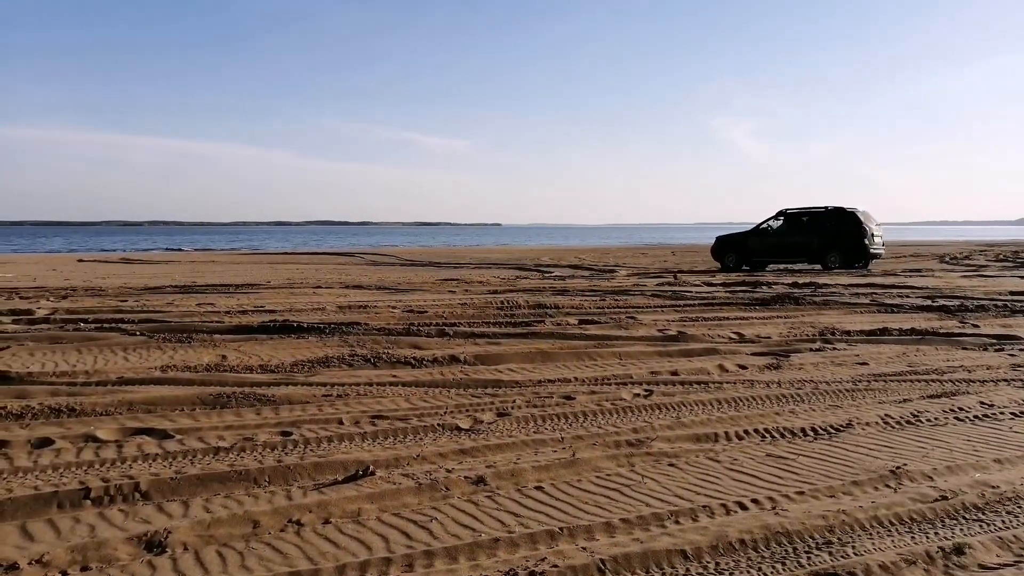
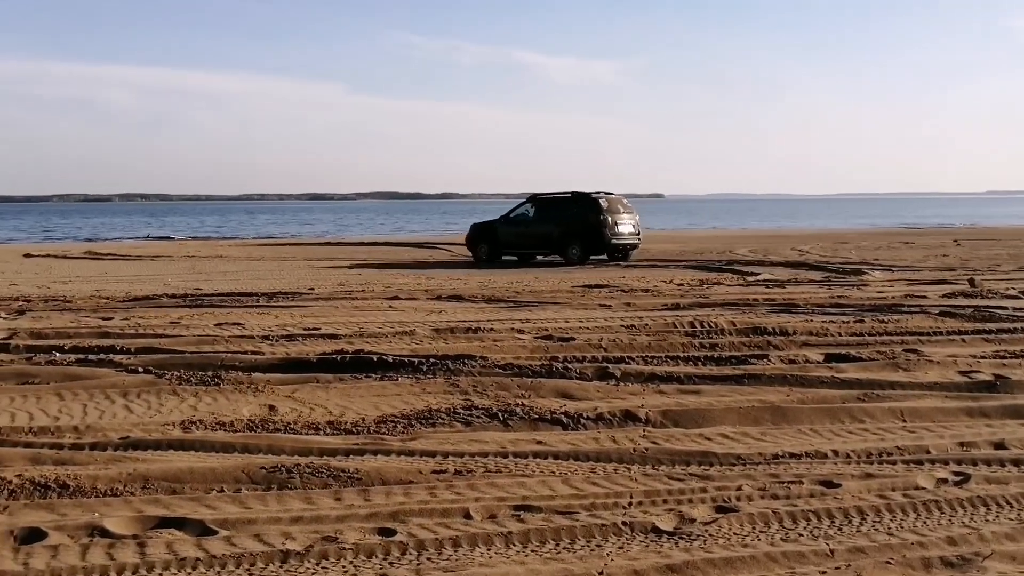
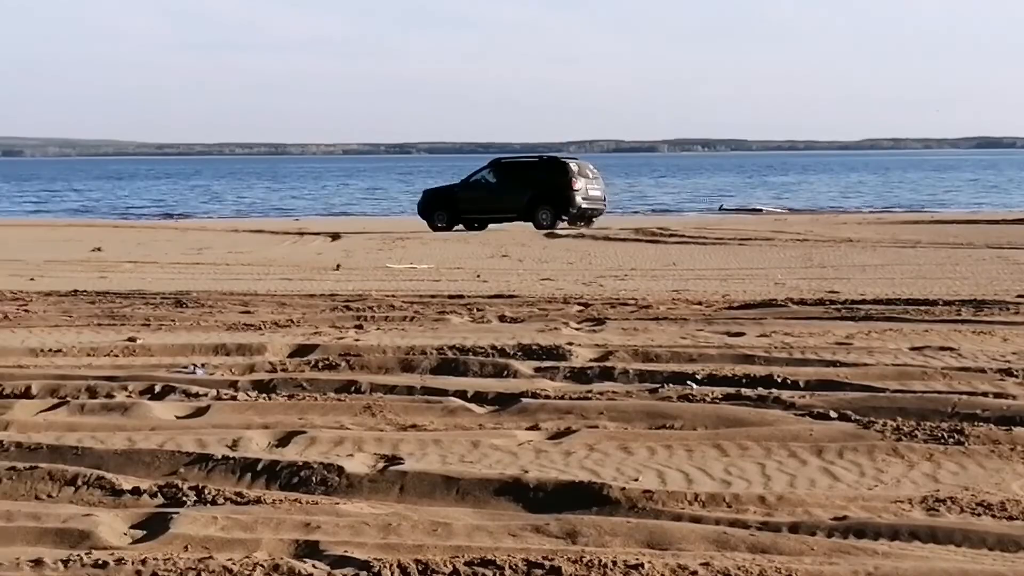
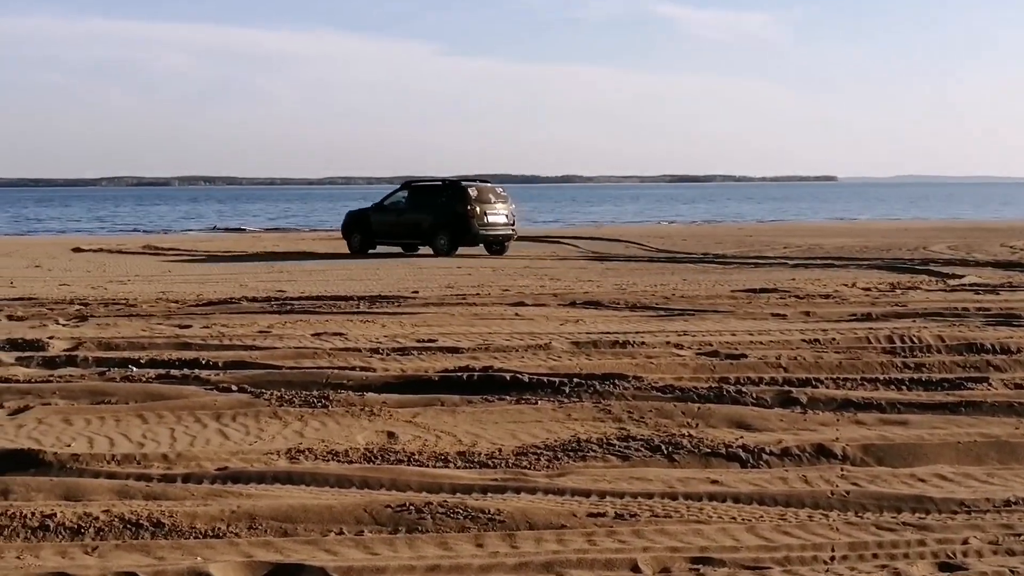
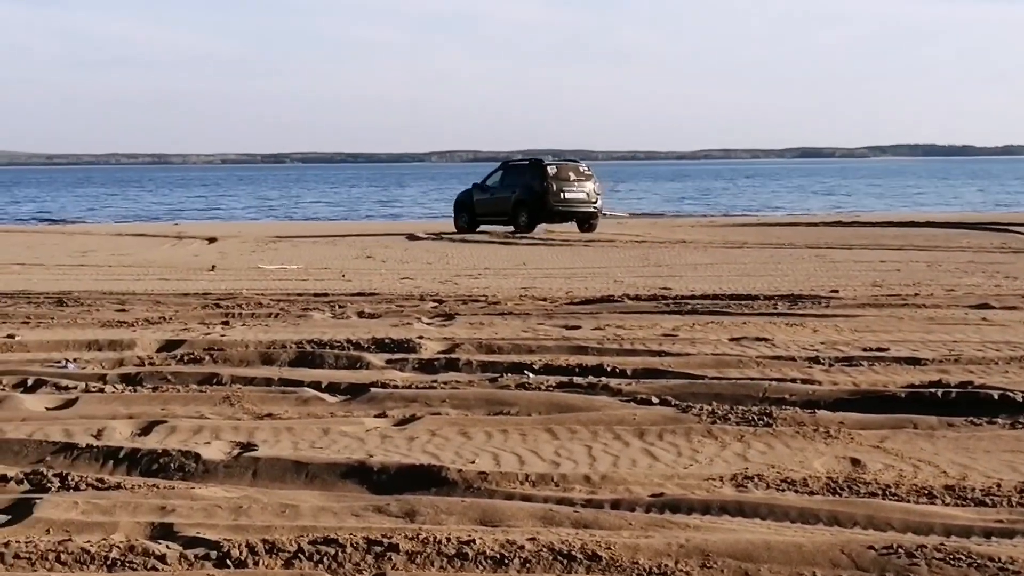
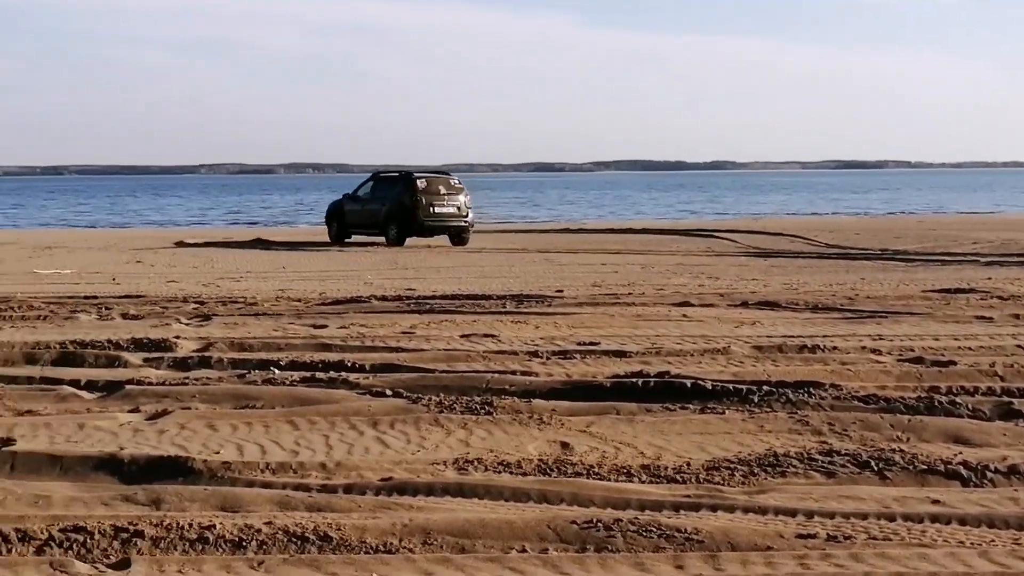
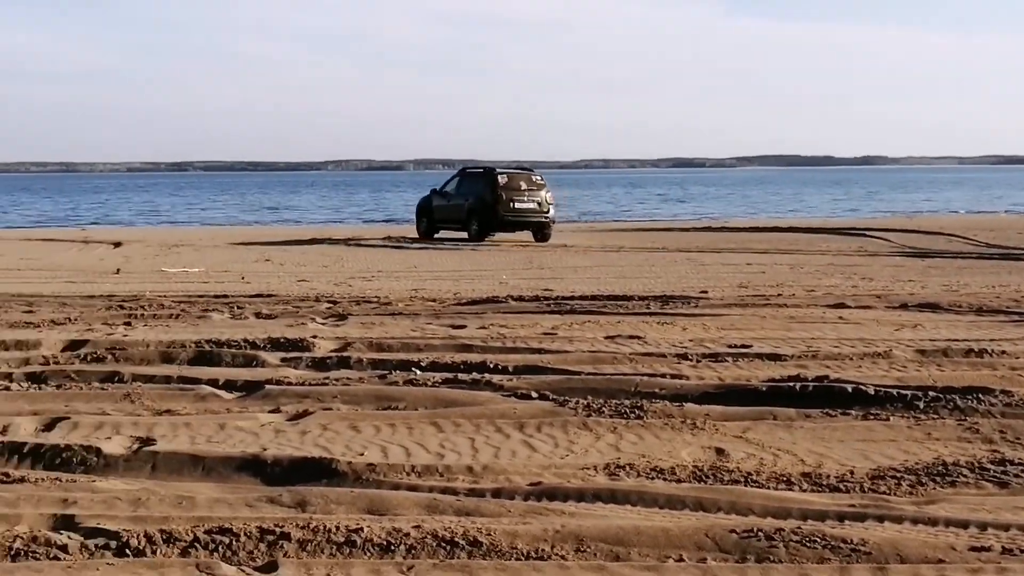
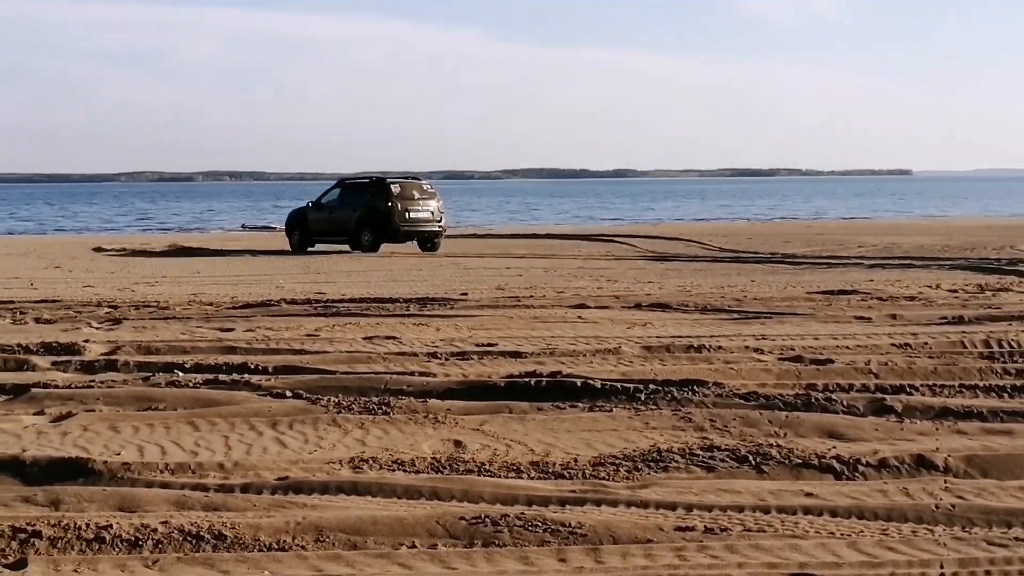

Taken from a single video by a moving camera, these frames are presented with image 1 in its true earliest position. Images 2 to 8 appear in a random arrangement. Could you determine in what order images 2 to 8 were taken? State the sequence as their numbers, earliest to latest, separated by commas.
2, 4, 8, 6, 7, 5, 3
